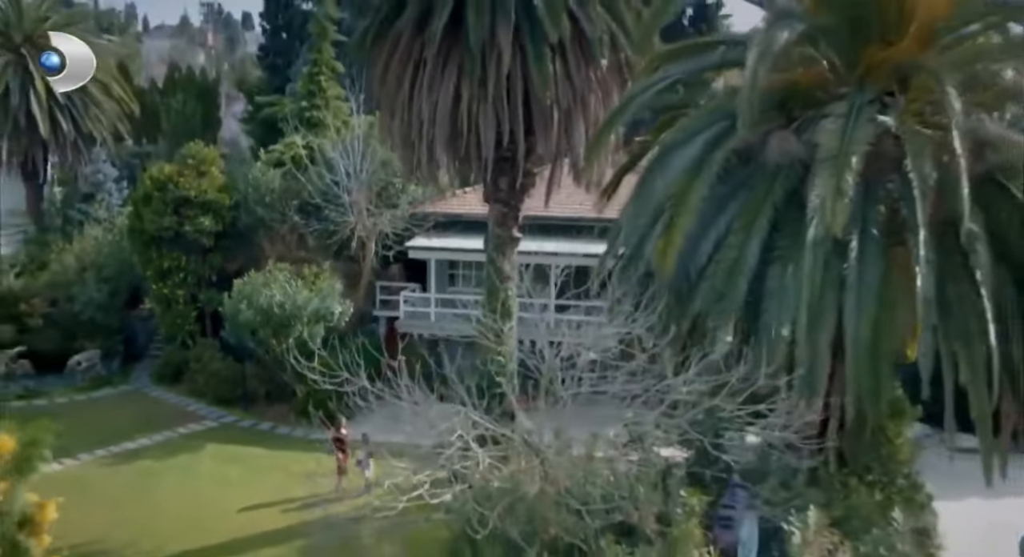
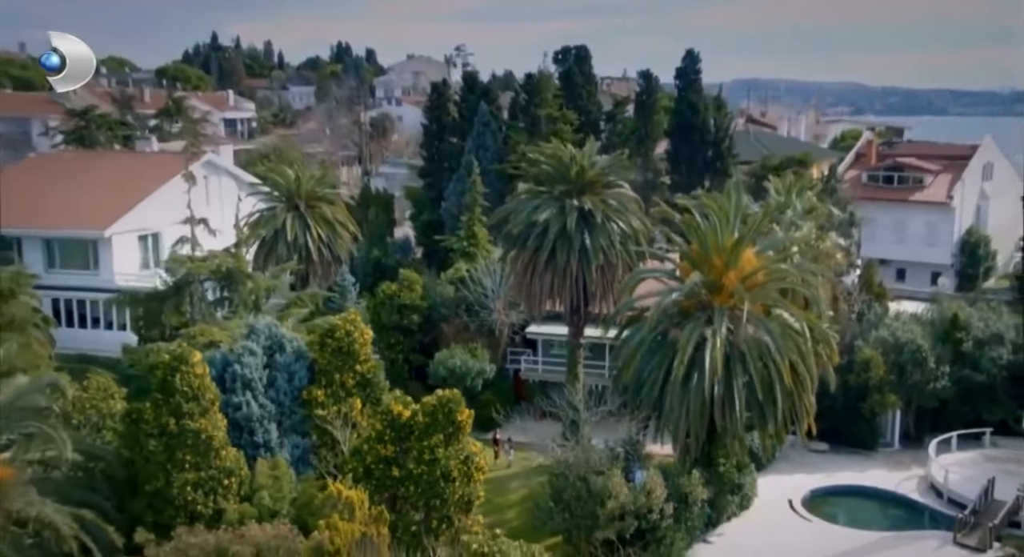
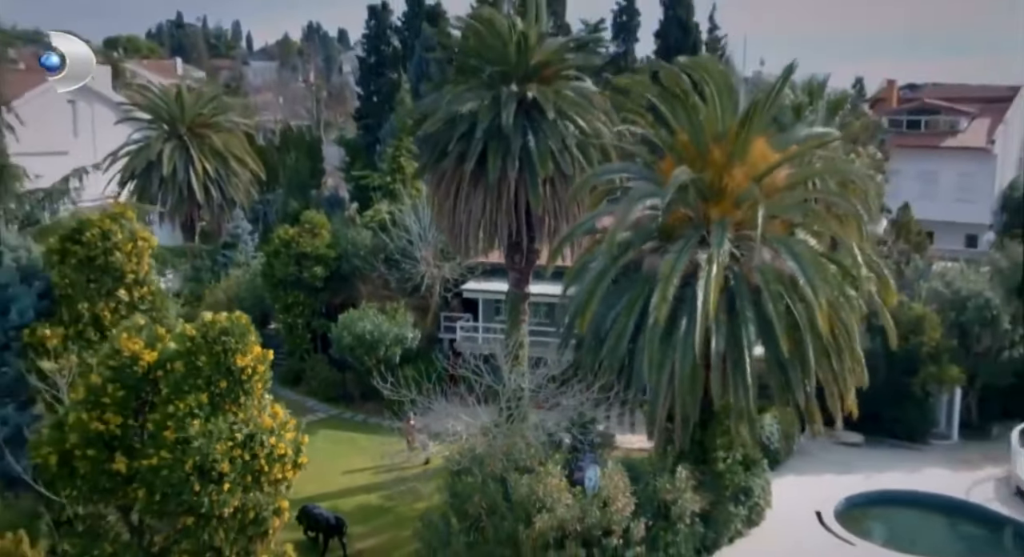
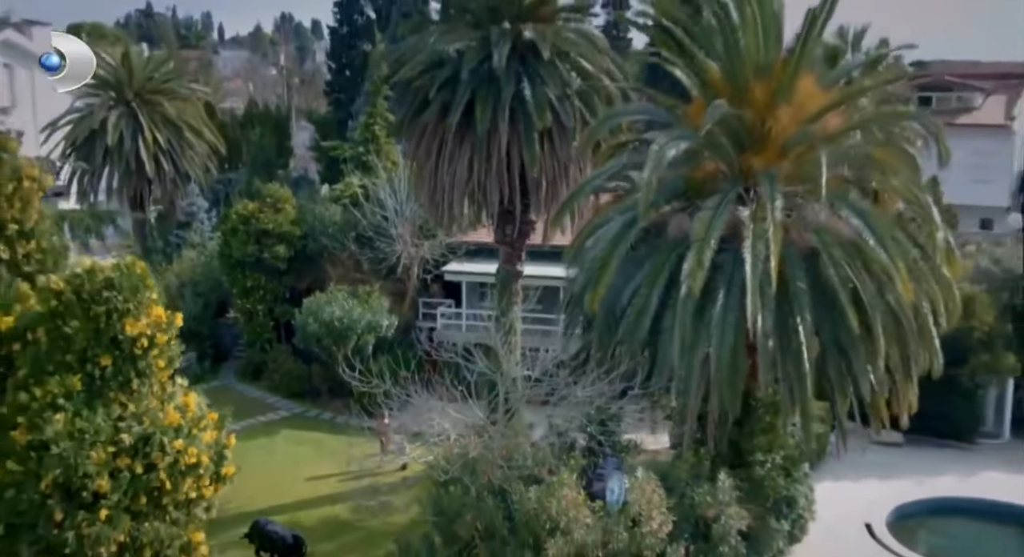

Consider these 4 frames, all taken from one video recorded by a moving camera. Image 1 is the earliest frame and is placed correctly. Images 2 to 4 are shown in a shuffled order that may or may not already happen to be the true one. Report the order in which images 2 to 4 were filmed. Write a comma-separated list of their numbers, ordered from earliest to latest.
4, 3, 2
